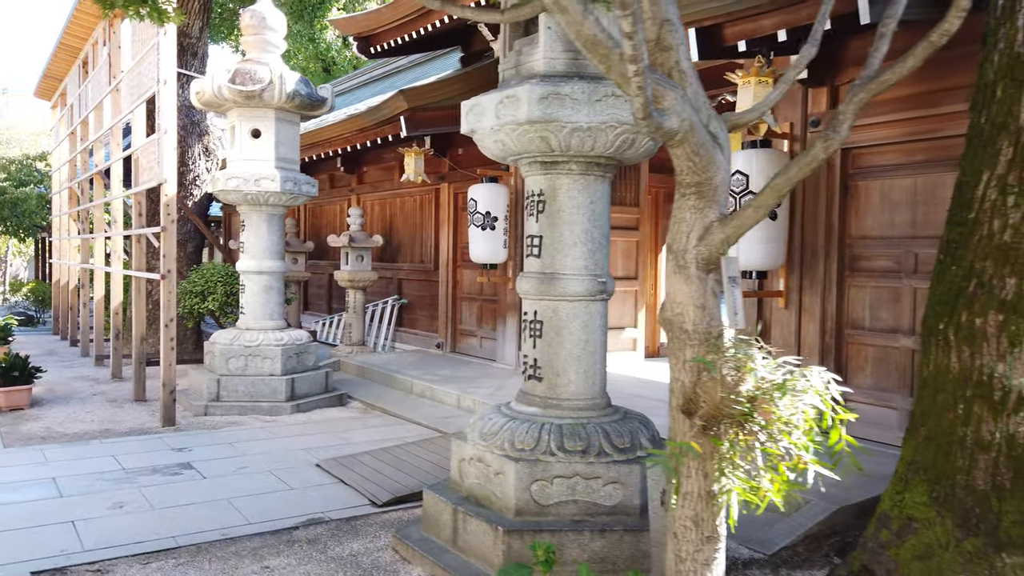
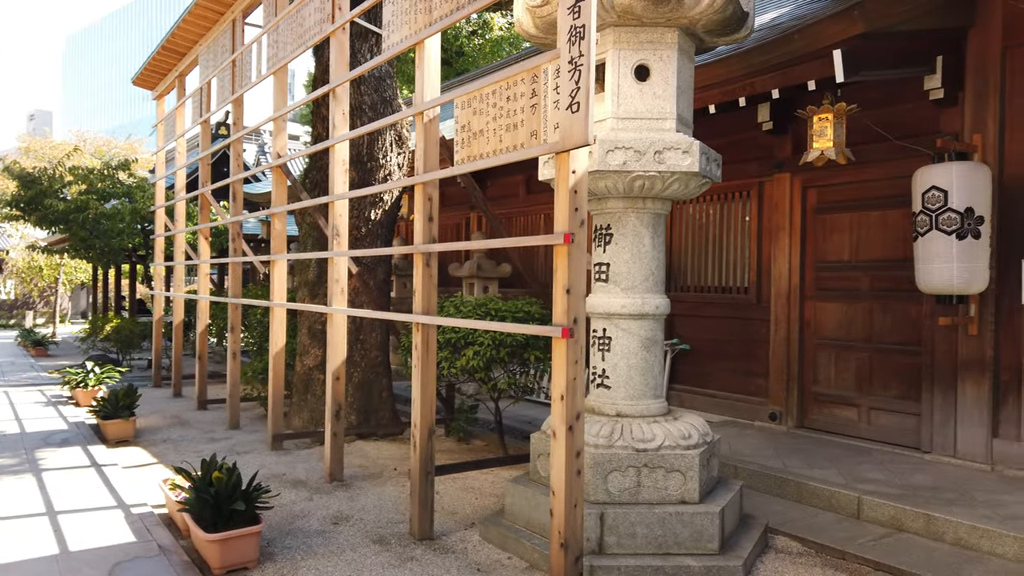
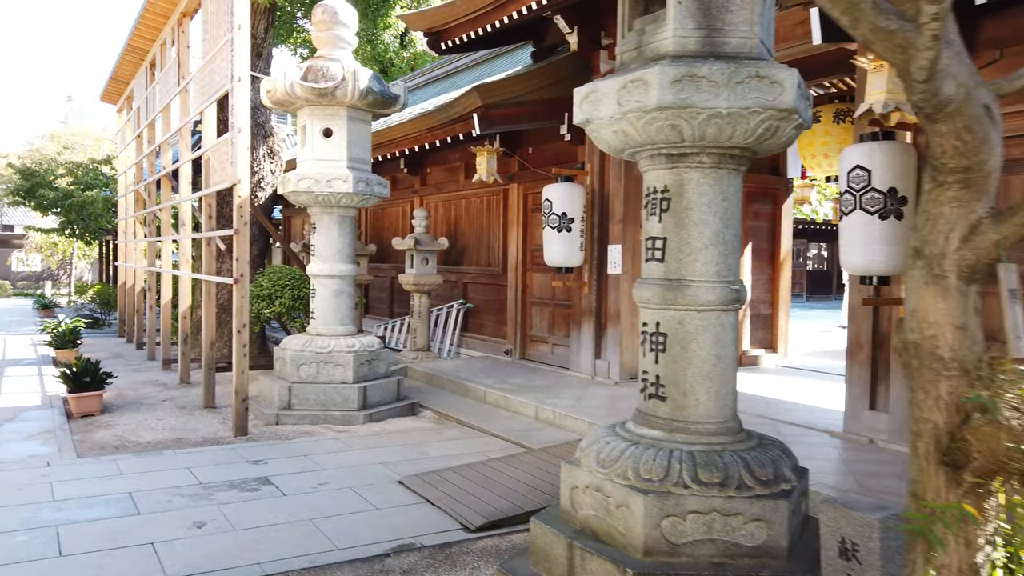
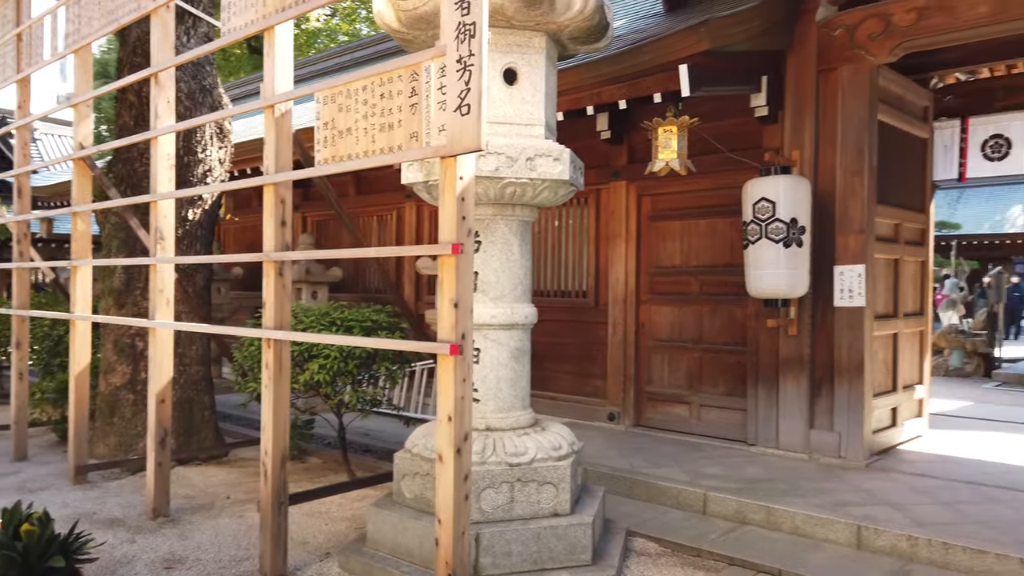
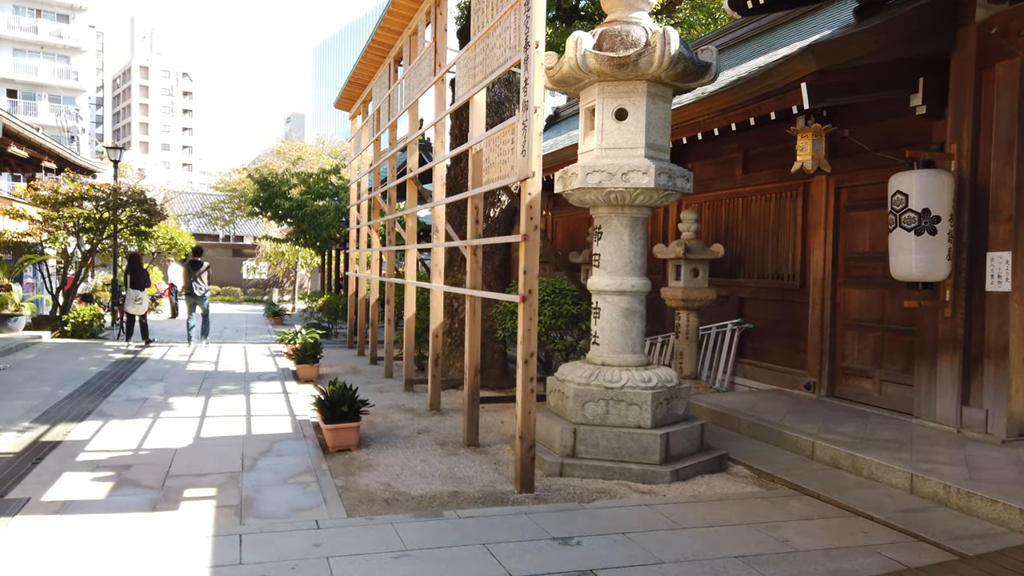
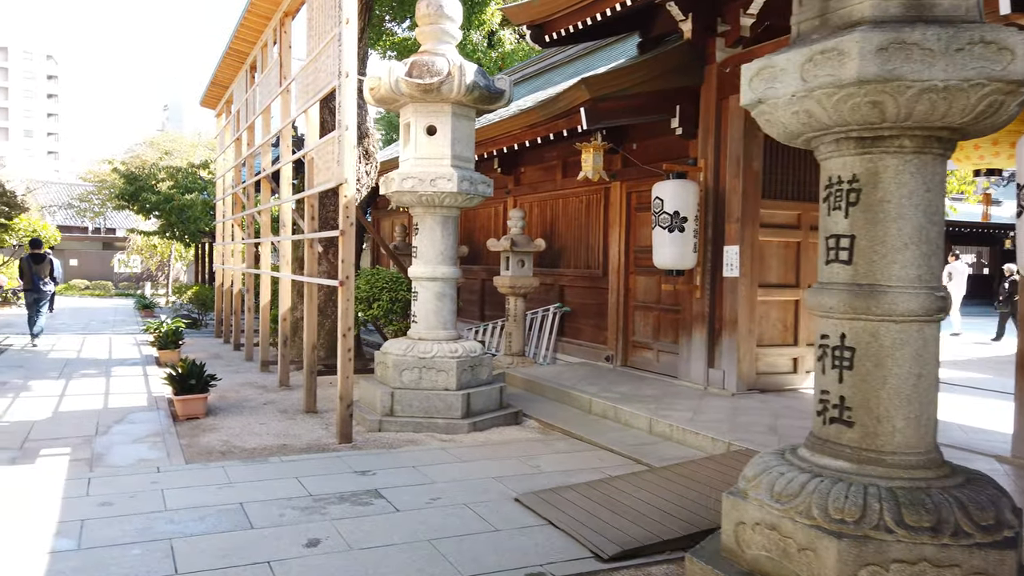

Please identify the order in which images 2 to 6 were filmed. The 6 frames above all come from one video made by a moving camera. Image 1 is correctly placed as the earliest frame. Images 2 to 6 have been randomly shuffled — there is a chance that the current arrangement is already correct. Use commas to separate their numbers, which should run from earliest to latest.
3, 6, 5, 2, 4
